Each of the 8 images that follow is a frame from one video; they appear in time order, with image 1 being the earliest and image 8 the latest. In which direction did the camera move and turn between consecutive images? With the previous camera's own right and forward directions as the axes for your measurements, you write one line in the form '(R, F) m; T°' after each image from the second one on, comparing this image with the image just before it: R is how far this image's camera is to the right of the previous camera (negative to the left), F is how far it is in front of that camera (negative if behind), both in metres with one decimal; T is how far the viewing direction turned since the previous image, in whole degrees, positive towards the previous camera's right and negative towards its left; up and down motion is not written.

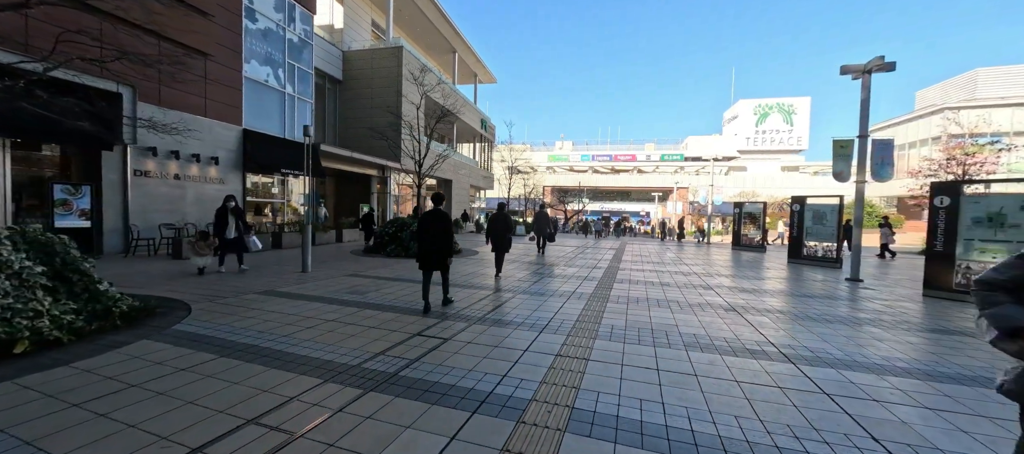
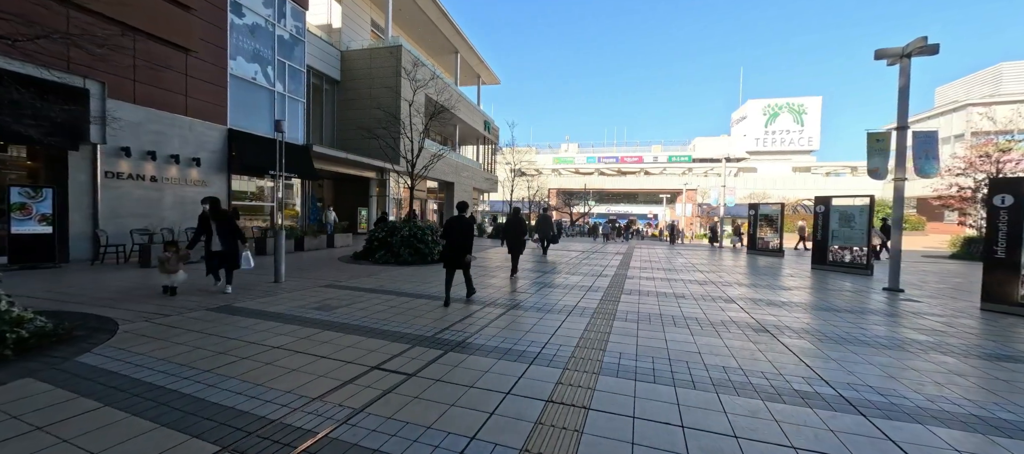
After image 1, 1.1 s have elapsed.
(+0.2, +0.9) m; -1°
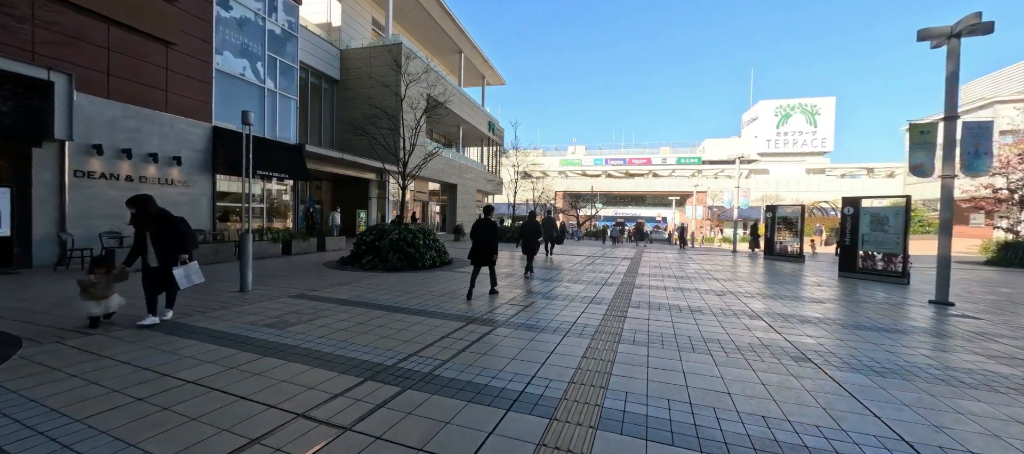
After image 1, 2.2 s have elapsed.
(+0.3, +0.9) m; -1°
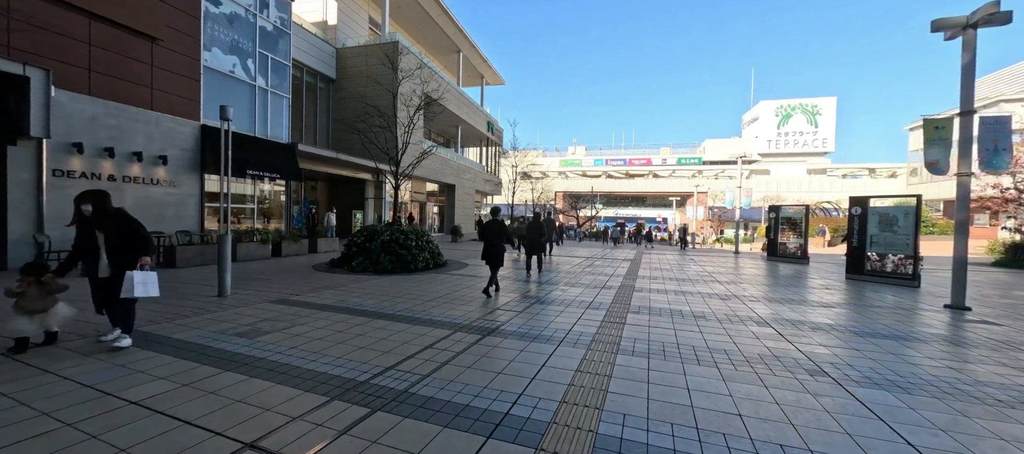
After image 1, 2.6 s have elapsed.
(+0.1, +0.4) m; 0°
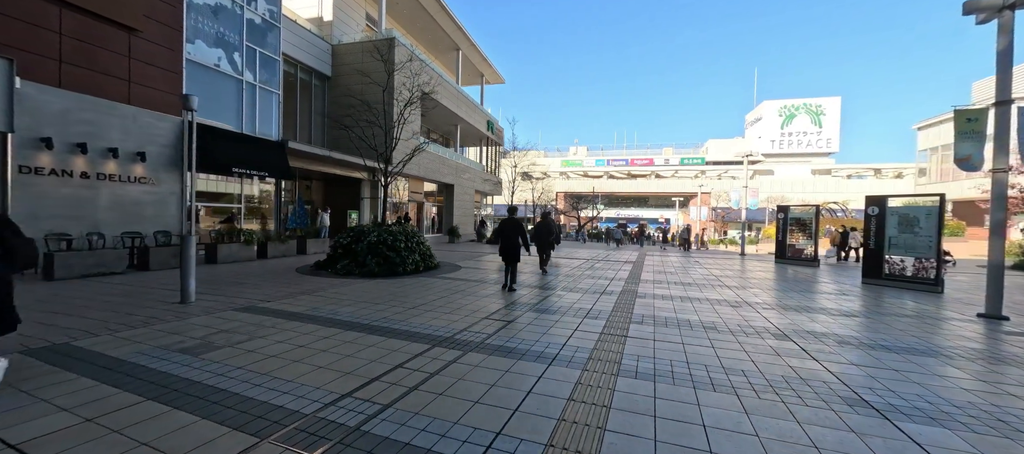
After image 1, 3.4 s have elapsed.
(+0.2, +0.6) m; 0°
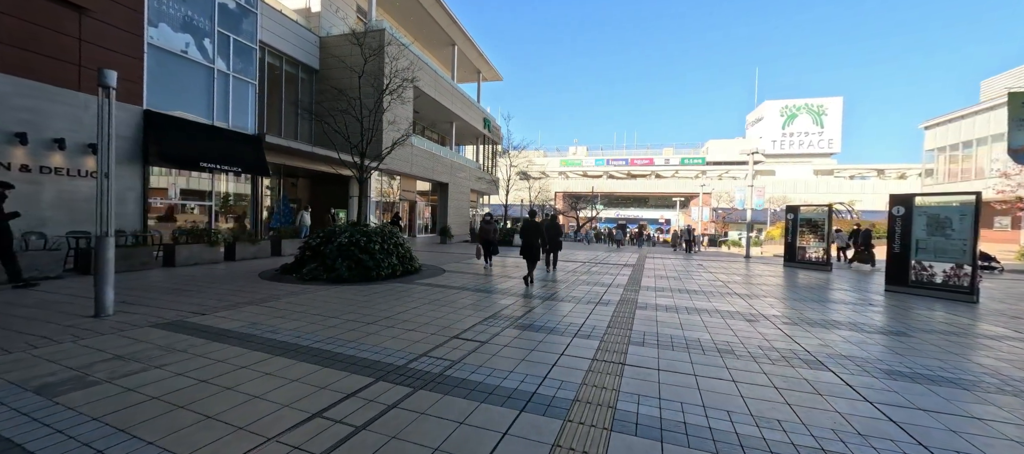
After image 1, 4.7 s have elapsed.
(+0.3, +1.0) m; 0°
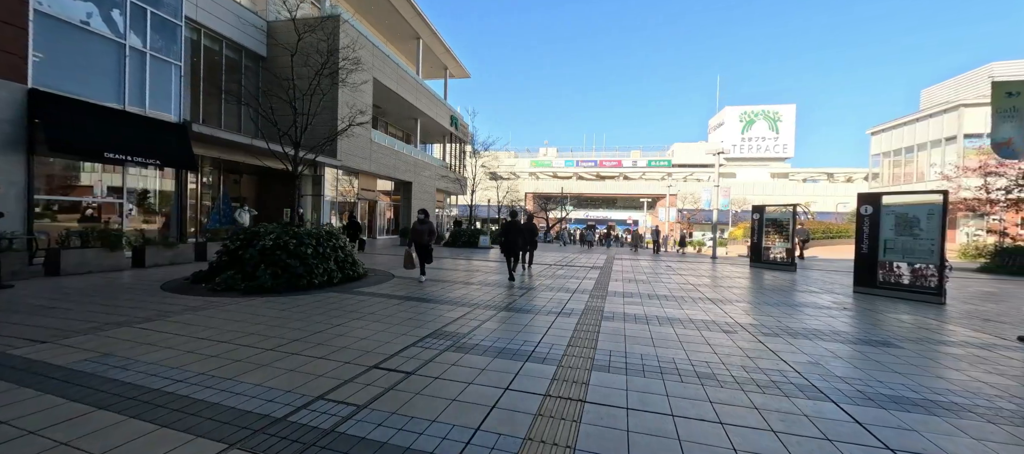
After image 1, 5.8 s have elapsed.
(+0.3, +0.9) m; +4°
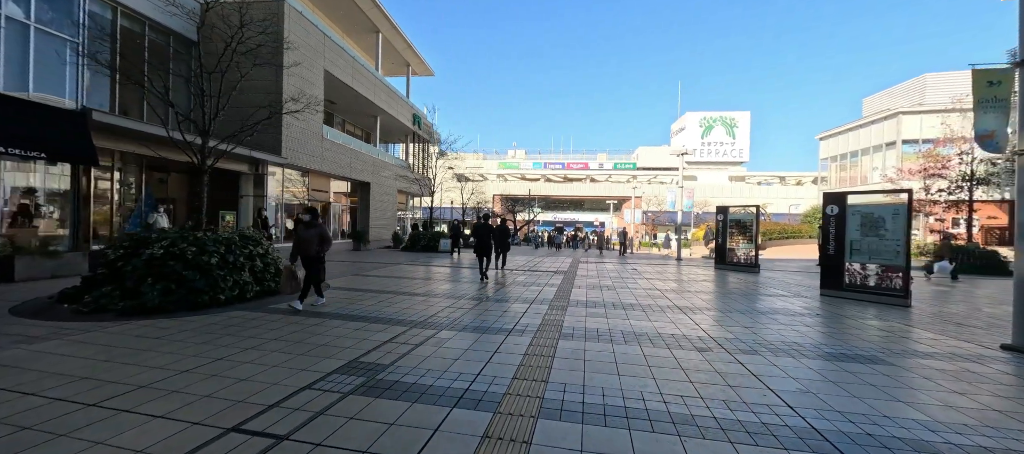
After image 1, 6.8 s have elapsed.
(+0.4, +0.9) m; +5°
